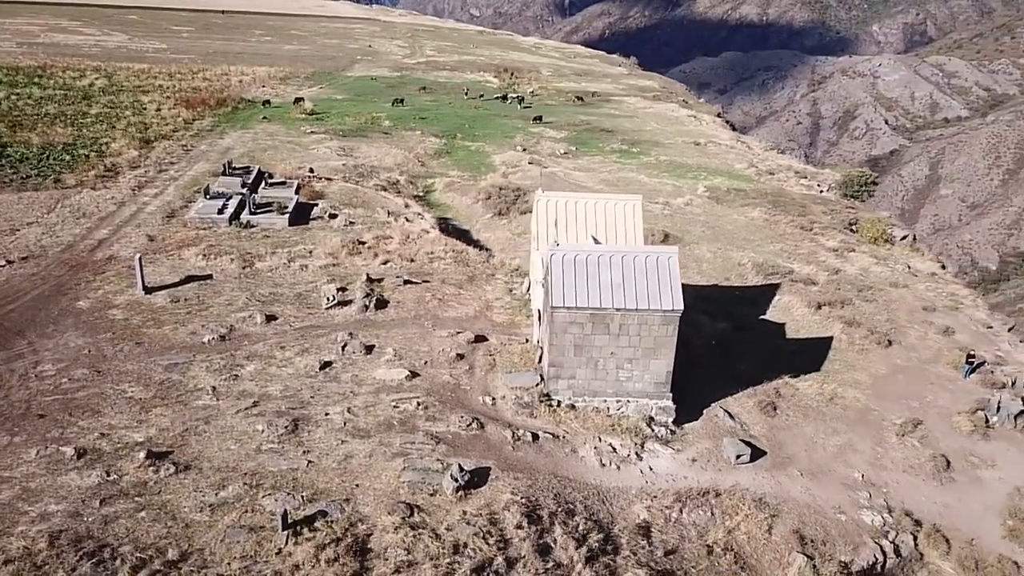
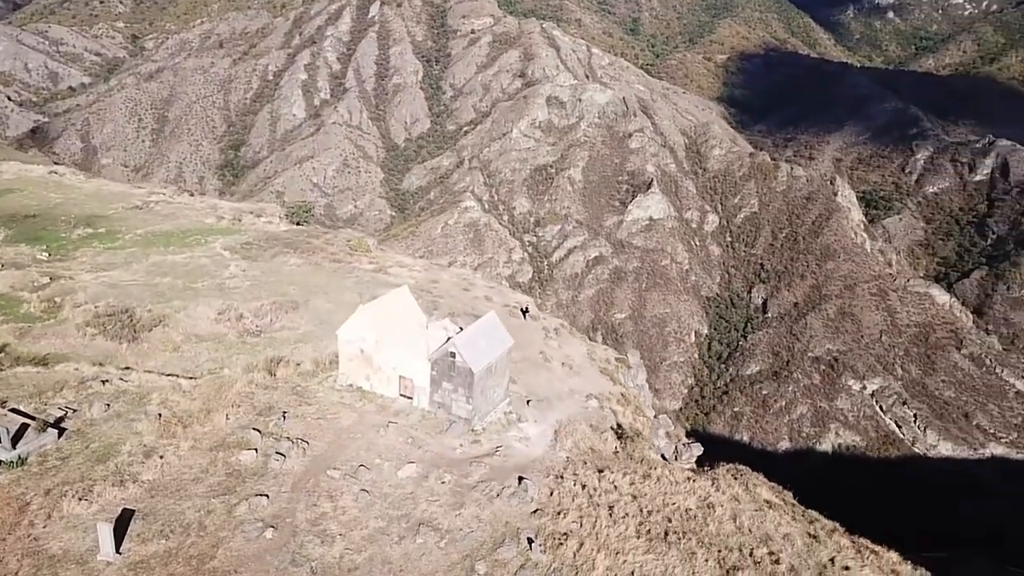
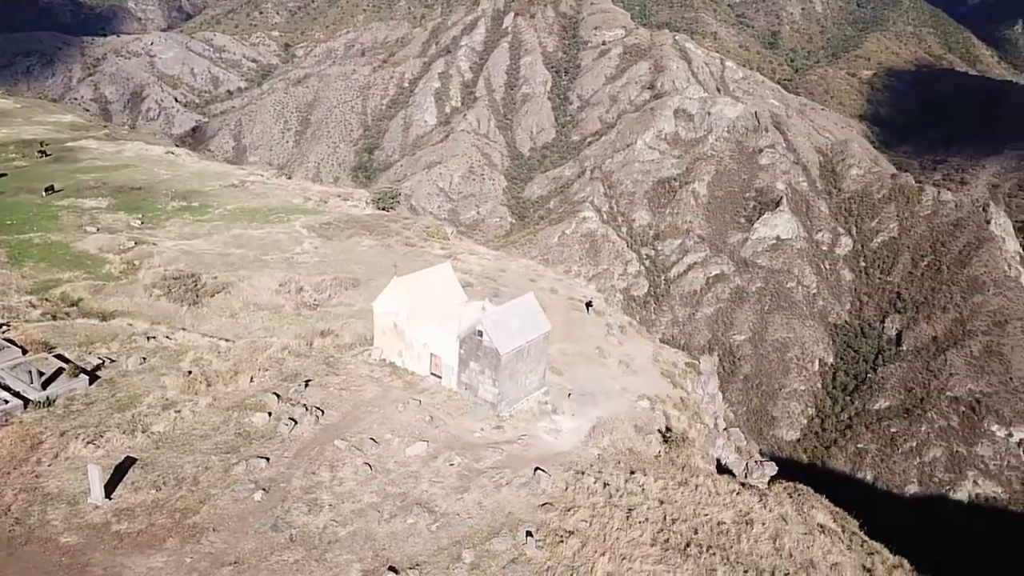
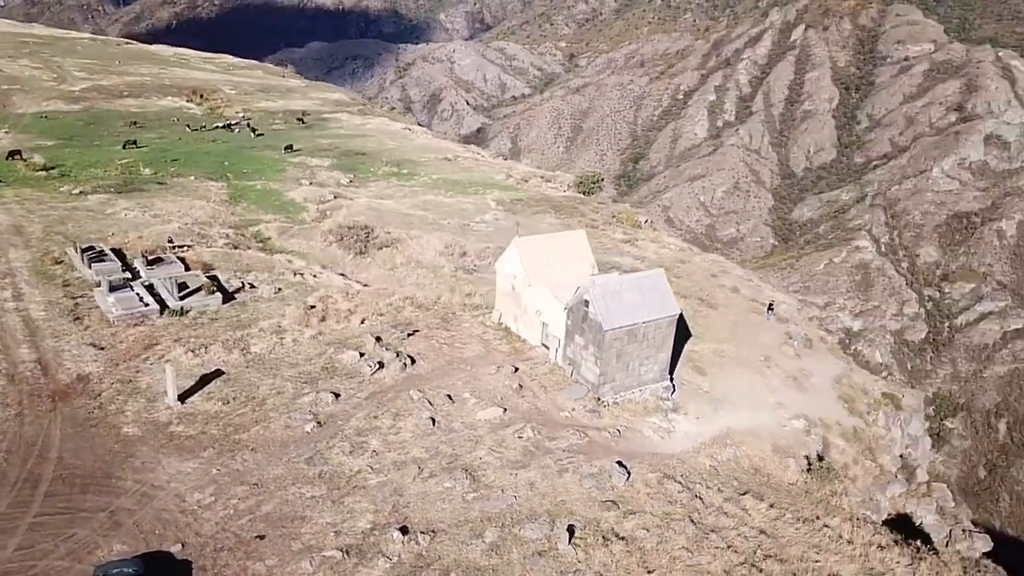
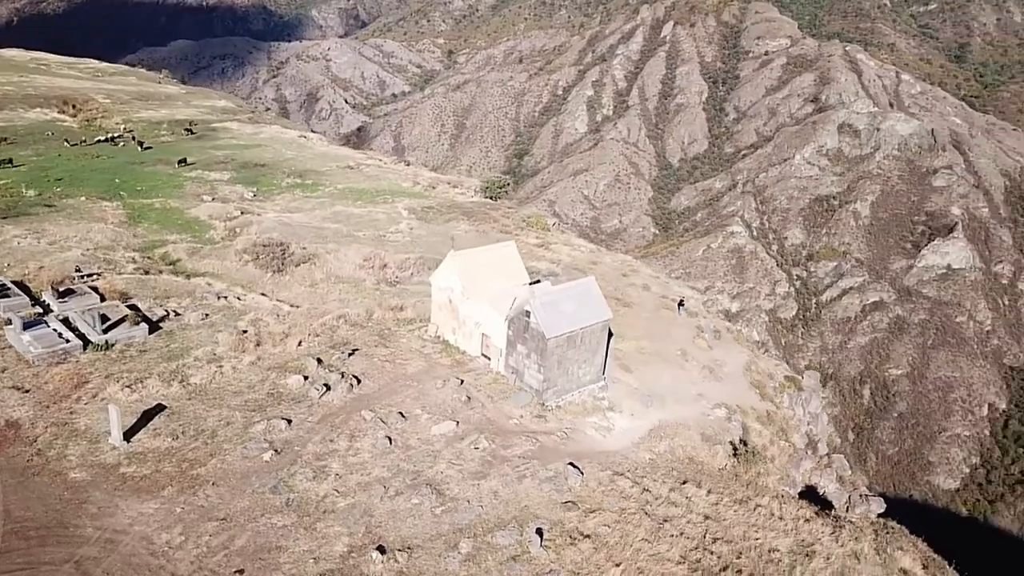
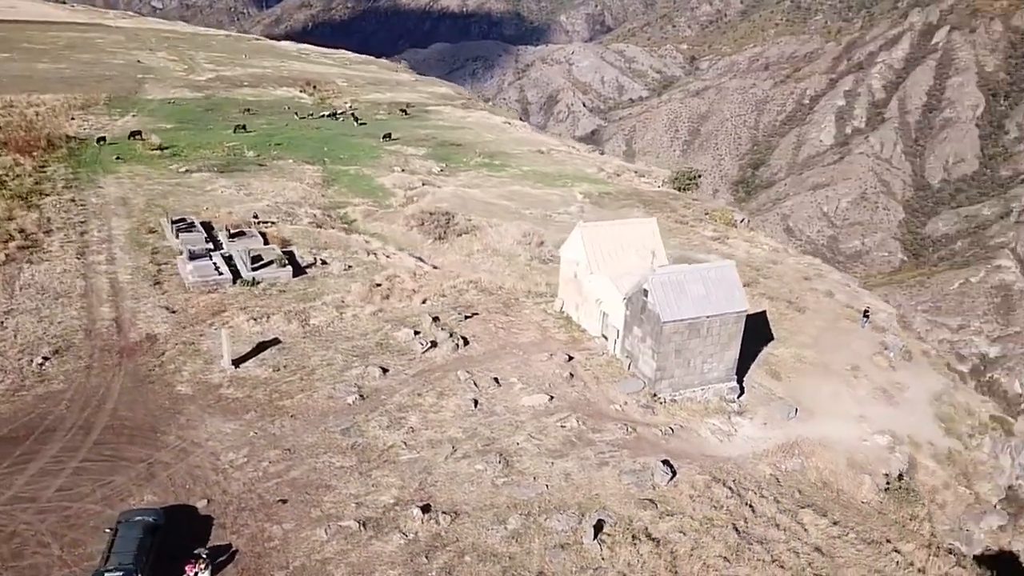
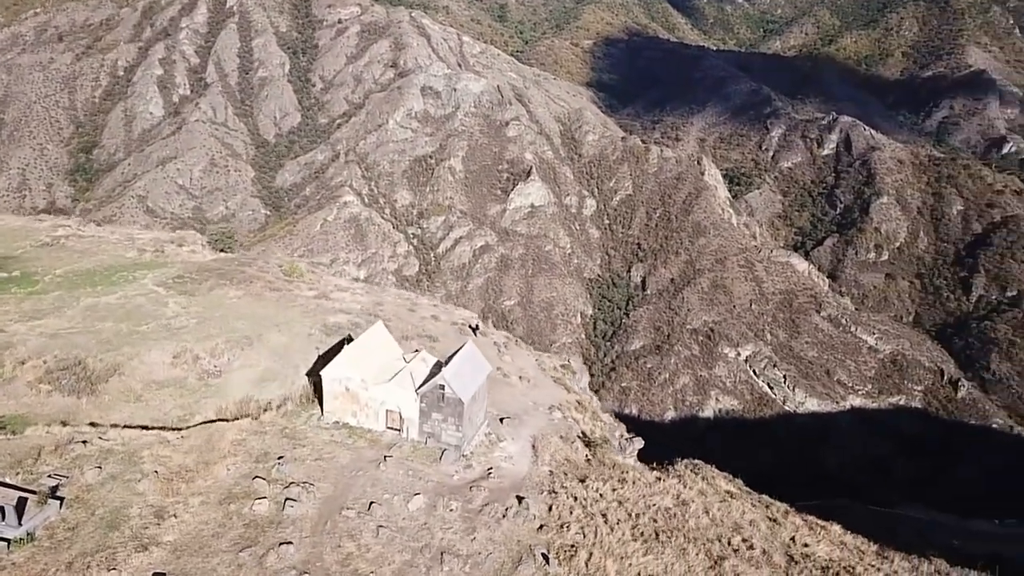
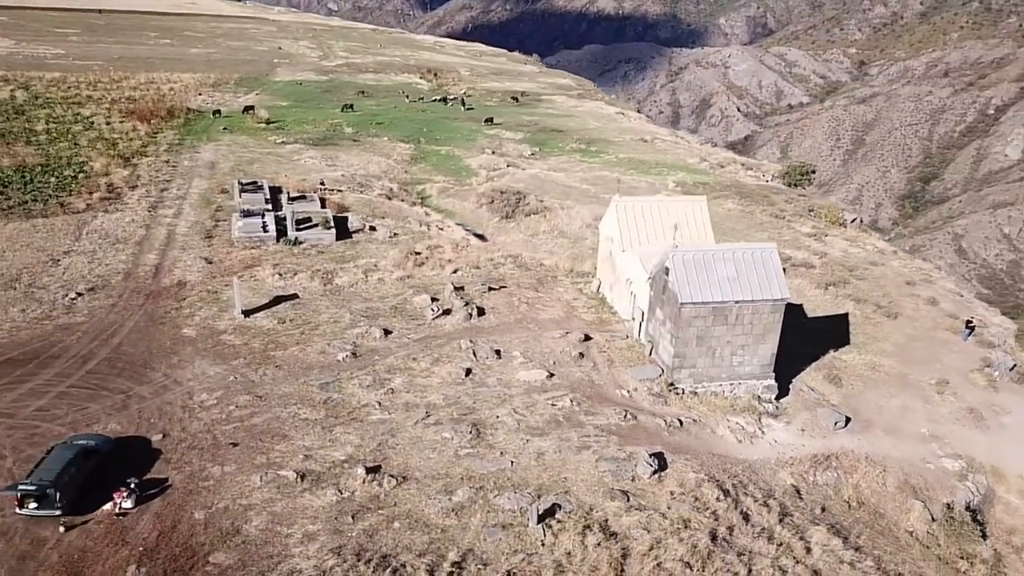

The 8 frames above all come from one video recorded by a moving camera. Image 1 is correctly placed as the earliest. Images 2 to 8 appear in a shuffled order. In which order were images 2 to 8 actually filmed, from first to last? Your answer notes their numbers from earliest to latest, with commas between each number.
8, 6, 4, 5, 3, 2, 7
